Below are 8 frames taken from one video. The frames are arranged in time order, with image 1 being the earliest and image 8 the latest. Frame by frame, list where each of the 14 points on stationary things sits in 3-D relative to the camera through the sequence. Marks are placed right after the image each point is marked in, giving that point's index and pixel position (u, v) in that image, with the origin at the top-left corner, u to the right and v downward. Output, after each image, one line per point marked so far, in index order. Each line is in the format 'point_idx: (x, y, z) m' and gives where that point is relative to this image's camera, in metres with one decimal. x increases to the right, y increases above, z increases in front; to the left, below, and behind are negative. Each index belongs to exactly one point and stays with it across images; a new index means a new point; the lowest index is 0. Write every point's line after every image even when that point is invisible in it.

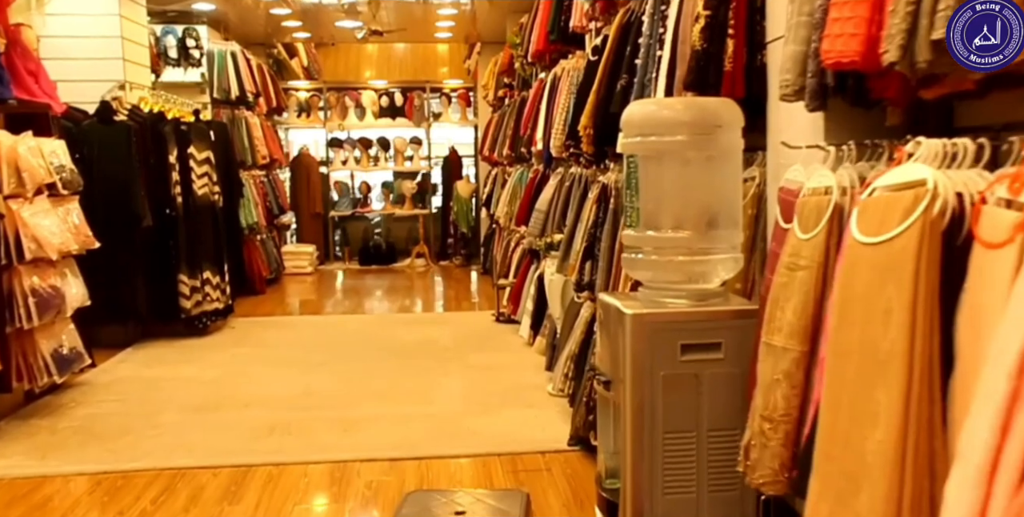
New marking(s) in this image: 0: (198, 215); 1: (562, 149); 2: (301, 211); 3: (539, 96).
0: (-1.9, +0.3, +5.0) m
1: (+0.2, +0.5, +3.7) m
2: (-2.2, +0.5, +8.4) m
3: (+0.1, +0.9, +4.5) m
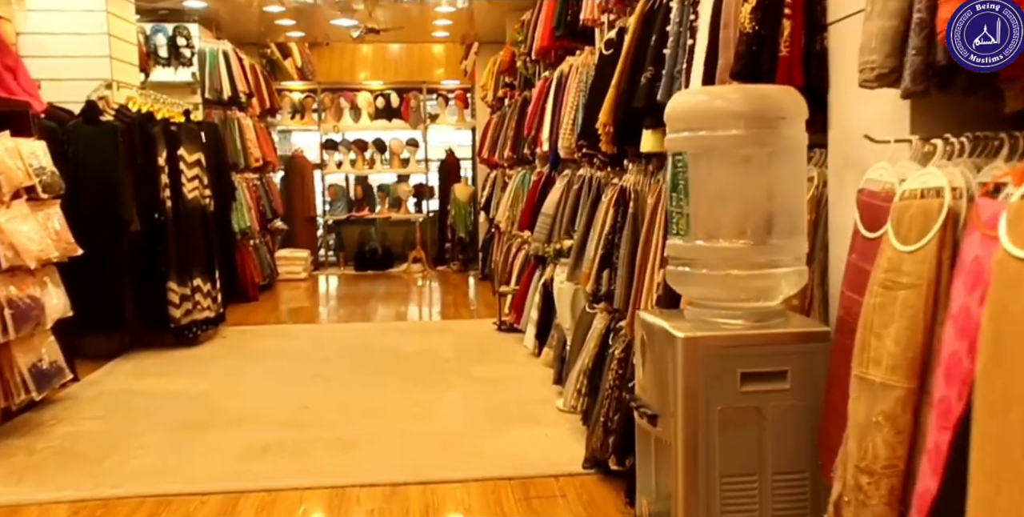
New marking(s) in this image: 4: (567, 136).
0: (-1.9, +0.2, +4.8) m
1: (+0.3, +0.5, +3.5) m
2: (-2.2, +0.5, +8.2) m
3: (+0.2, +0.8, +4.3) m
4: (+0.2, +0.5, +3.5) m
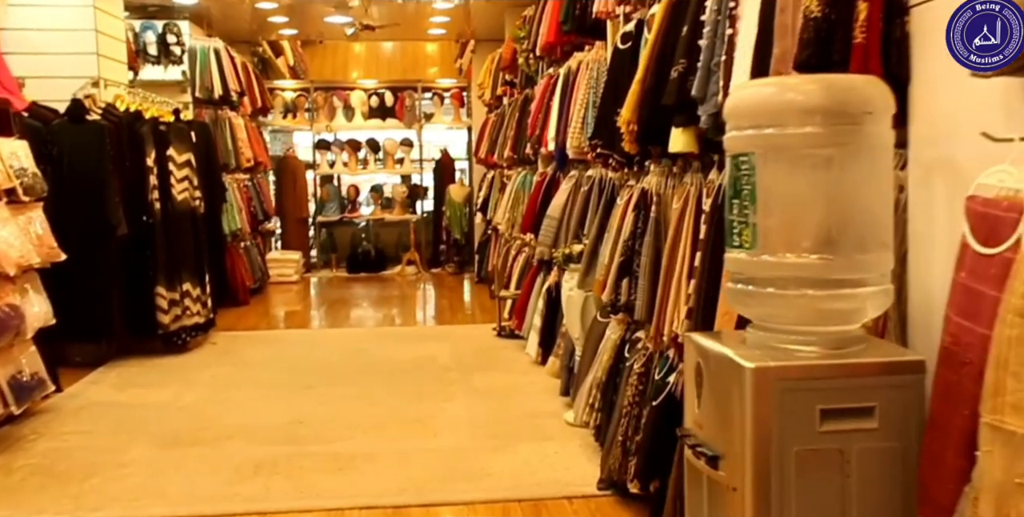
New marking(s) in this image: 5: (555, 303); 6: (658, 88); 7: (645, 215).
0: (-1.9, +0.2, +4.6) m
1: (+0.3, +0.4, +3.4) m
2: (-2.2, +0.4, +8.0) m
3: (+0.2, +0.8, +4.1) m
4: (+0.3, +0.5, +3.4) m
5: (+0.2, -0.2, +4.1) m
6: (+0.3, +0.4, +1.9) m
7: (+0.4, +0.1, +2.3) m
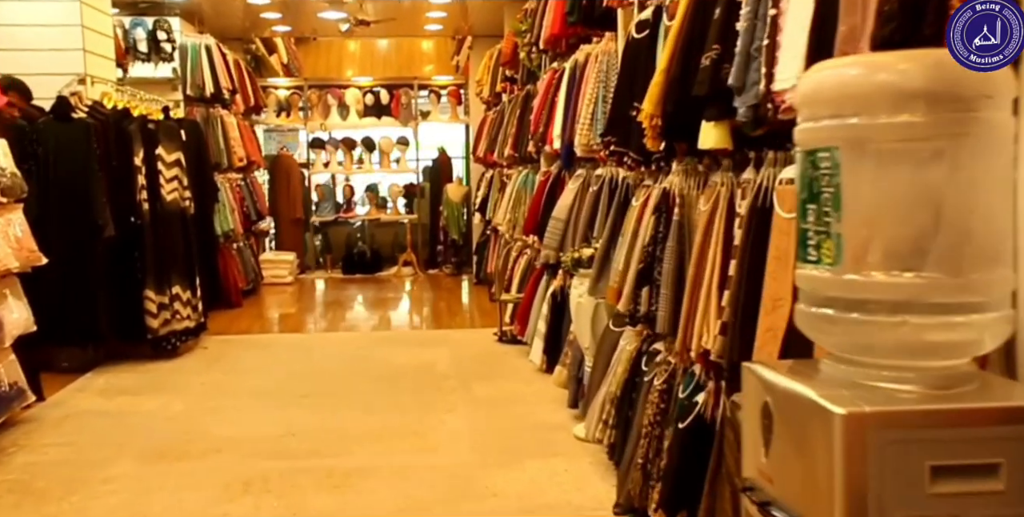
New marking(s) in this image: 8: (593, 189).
0: (-1.8, +0.2, +4.4) m
1: (+0.3, +0.4, +3.2) m
2: (-2.2, +0.4, +7.8) m
3: (+0.2, +0.8, +4.0) m
4: (+0.3, +0.5, +3.2) m
5: (+0.2, -0.2, +3.9) m
6: (+0.4, +0.4, +1.7) m
7: (+0.4, +0.1, +2.1) m
8: (+0.3, +0.3, +3.3) m
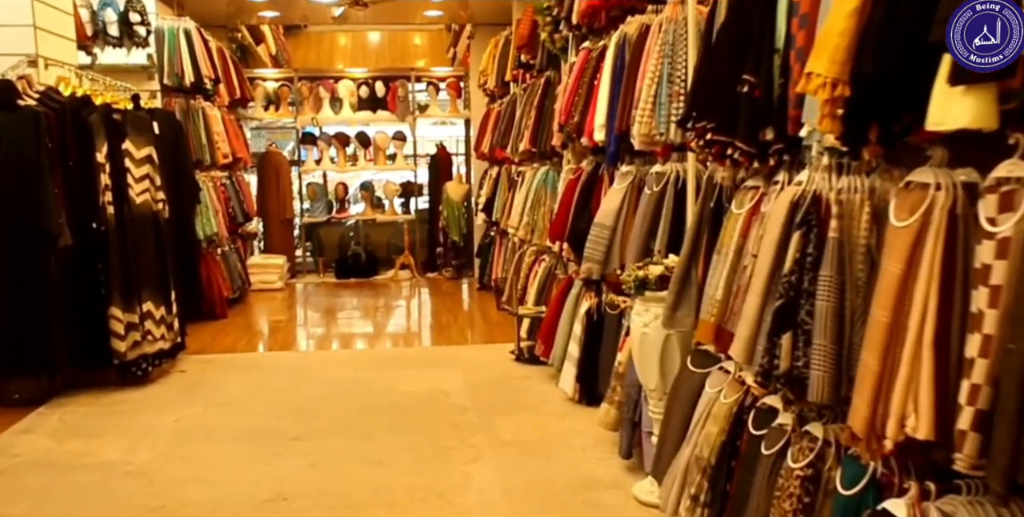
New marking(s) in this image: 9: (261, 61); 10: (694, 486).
0: (-1.7, +0.1, +3.7) m
1: (+0.4, +0.4, +2.6) m
2: (-2.1, +0.4, +7.1) m
3: (+0.3, +0.7, +3.3) m
4: (+0.4, +0.4, +2.6) m
5: (+0.3, -0.3, +3.3) m
6: (+0.5, +0.3, +1.1) m
7: (+0.6, 0.0, +1.5) m
8: (+0.4, +0.2, +2.6) m
9: (-2.3, +1.8, +7.3) m
10: (+0.4, -0.6, +2.1) m
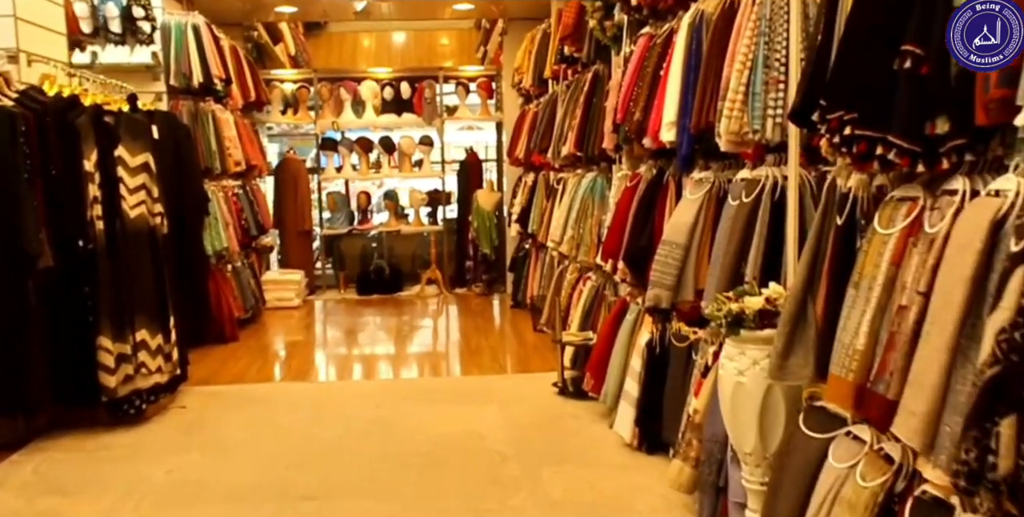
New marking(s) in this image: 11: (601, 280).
0: (-1.5, 0.0, +3.3) m
1: (+0.6, +0.3, +2.1) m
2: (-1.9, +0.2, +6.7) m
3: (+0.5, +0.7, +2.8) m
4: (+0.6, +0.4, +2.1) m
5: (+0.5, -0.4, +2.8) m
6: (+0.6, +0.3, +0.6) m
7: (+0.7, 0.0, +1.0) m
8: (+0.6, +0.1, +2.1) m
9: (-2.0, +1.7, +6.9) m
10: (+0.6, -0.6, +1.6) m
11: (+0.4, -0.1, +3.7) m
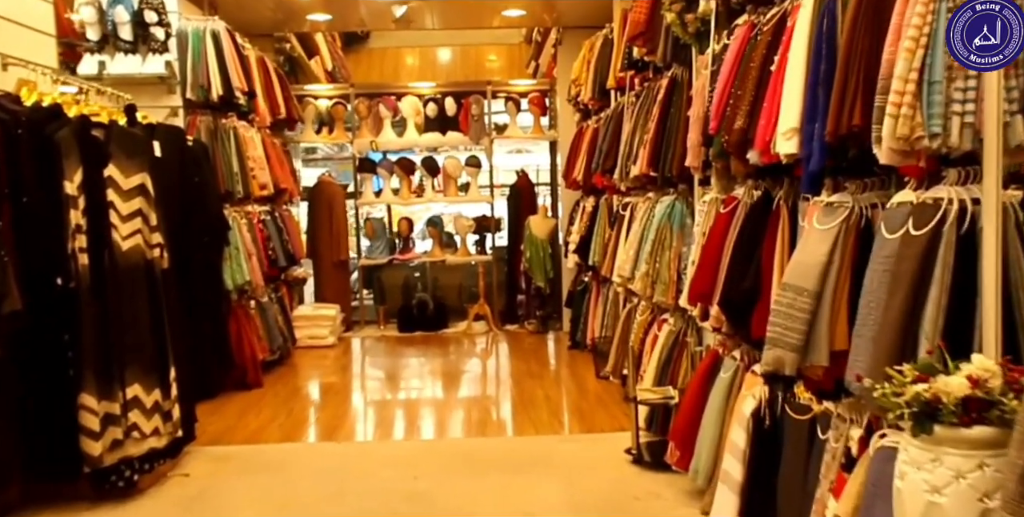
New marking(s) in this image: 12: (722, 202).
0: (-1.3, -0.1, +2.8) m
1: (+0.7, +0.2, +1.5) m
2: (-1.4, 0.0, +6.2) m
3: (+0.7, +0.5, +2.3) m
4: (+0.7, +0.3, +1.5) m
5: (+0.7, -0.5, +2.2) m
6: (+0.7, +0.2, 0.0) m
7: (+0.7, -0.1, +0.4) m
8: (+0.7, 0.0, +1.5) m
9: (-1.5, +1.4, +6.5) m
10: (+0.7, -0.7, +0.9) m
11: (+0.6, -0.2, +3.1) m
12: (+0.7, +0.2, +2.6) m
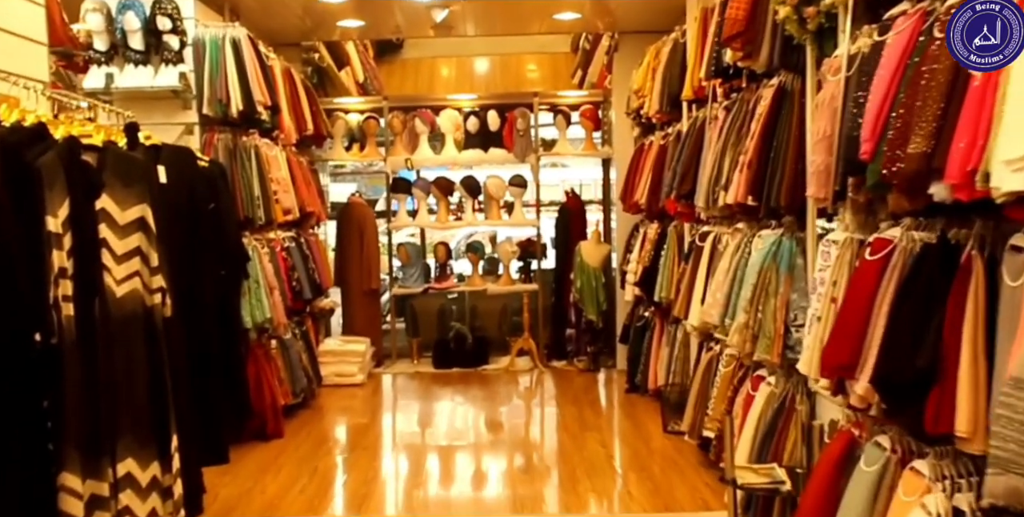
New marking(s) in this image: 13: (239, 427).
0: (-1.1, -0.2, +2.3) m
1: (+0.9, +0.1, +0.9) m
2: (-1.1, -0.2, +5.8) m
3: (+0.9, +0.4, +1.7) m
4: (+0.9, +0.1, +0.9) m
5: (+0.9, -0.6, +1.6) m
6: (+0.8, +0.1, -0.5) m
7: (+0.9, -0.2, -0.2) m
8: (+0.9, -0.1, +1.0) m
9: (-1.2, +1.2, +6.0) m
10: (+0.8, -0.8, +0.4) m
11: (+0.9, -0.4, +2.5) m
12: (+0.9, 0.0, +2.1) m
13: (-1.1, -0.7, +3.4) m
